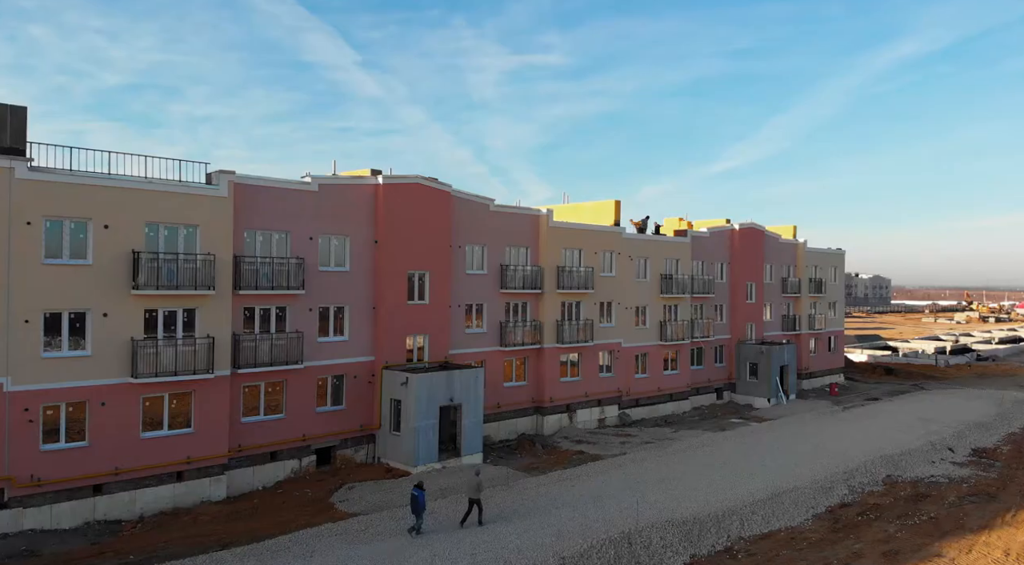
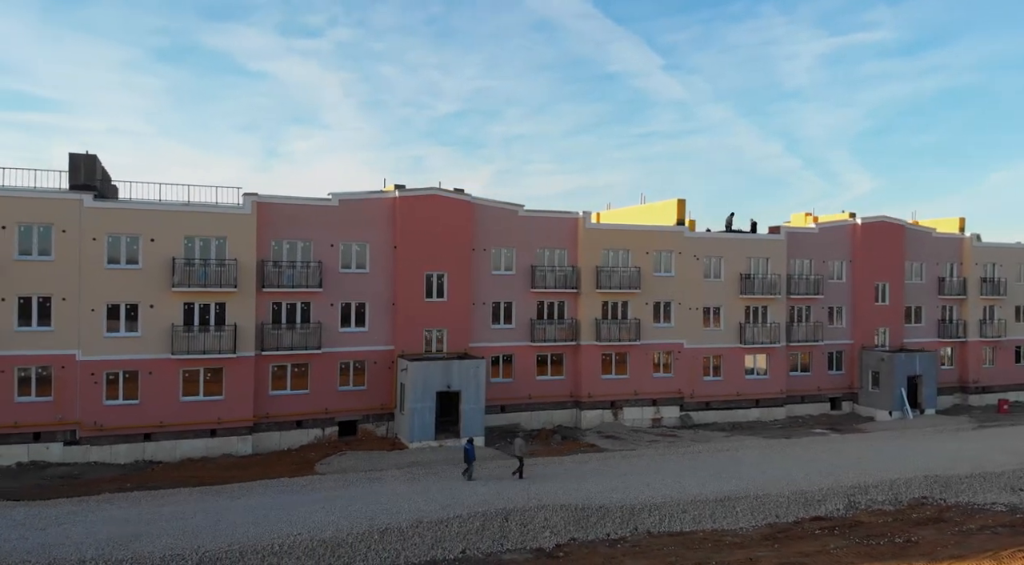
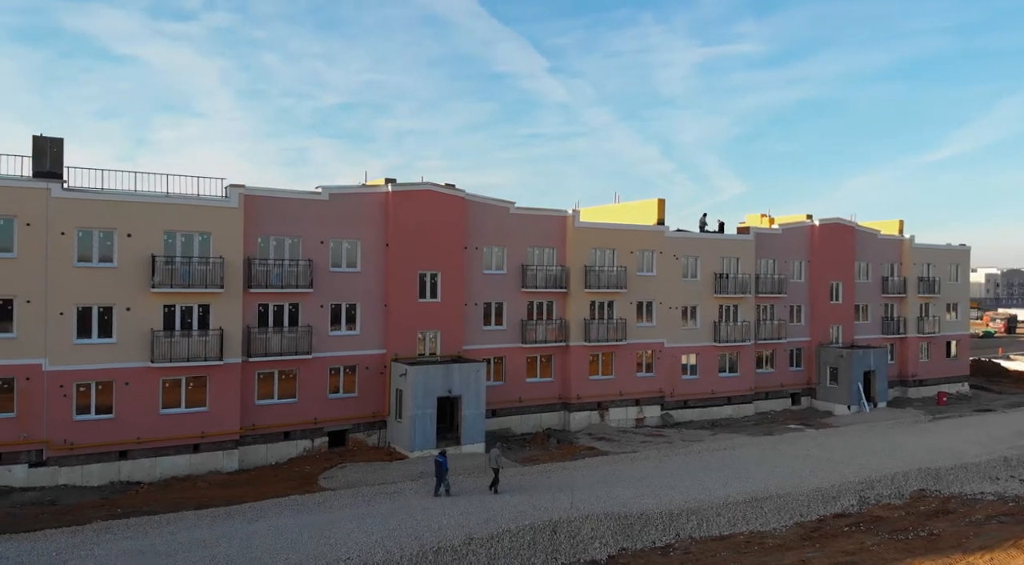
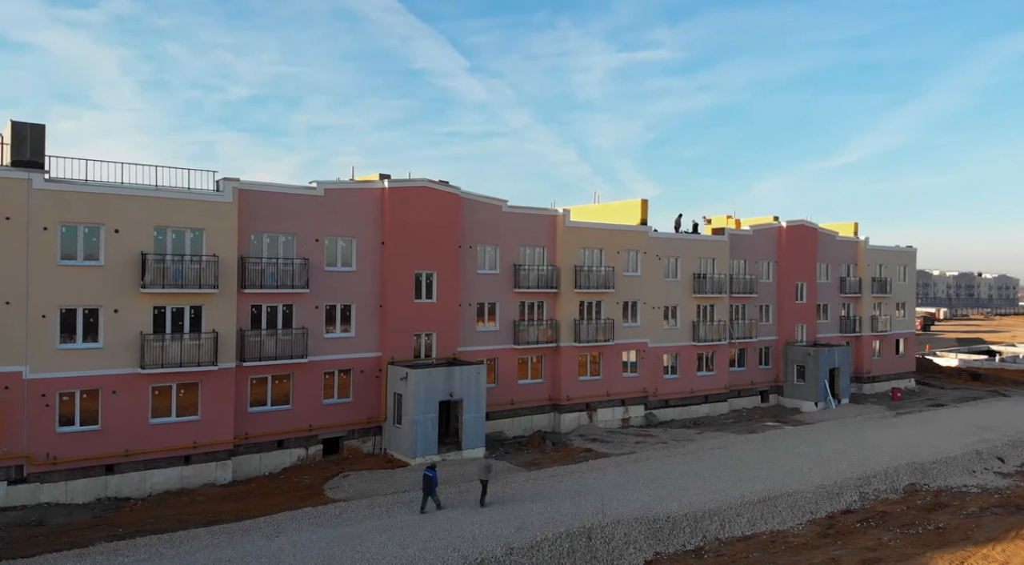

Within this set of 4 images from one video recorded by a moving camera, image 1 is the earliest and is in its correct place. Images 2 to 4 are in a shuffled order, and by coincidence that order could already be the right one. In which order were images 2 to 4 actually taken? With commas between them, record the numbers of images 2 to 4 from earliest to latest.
4, 3, 2
